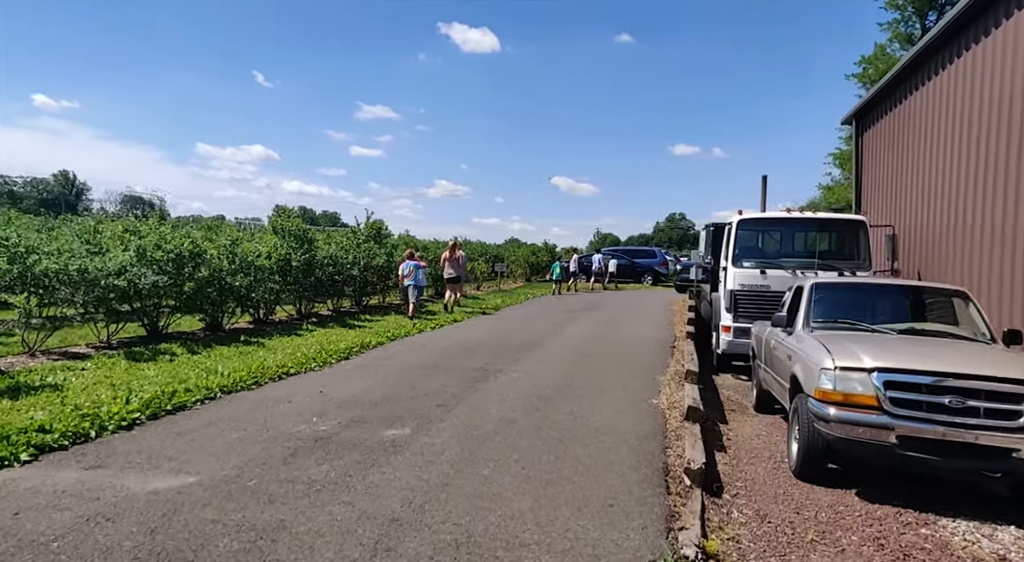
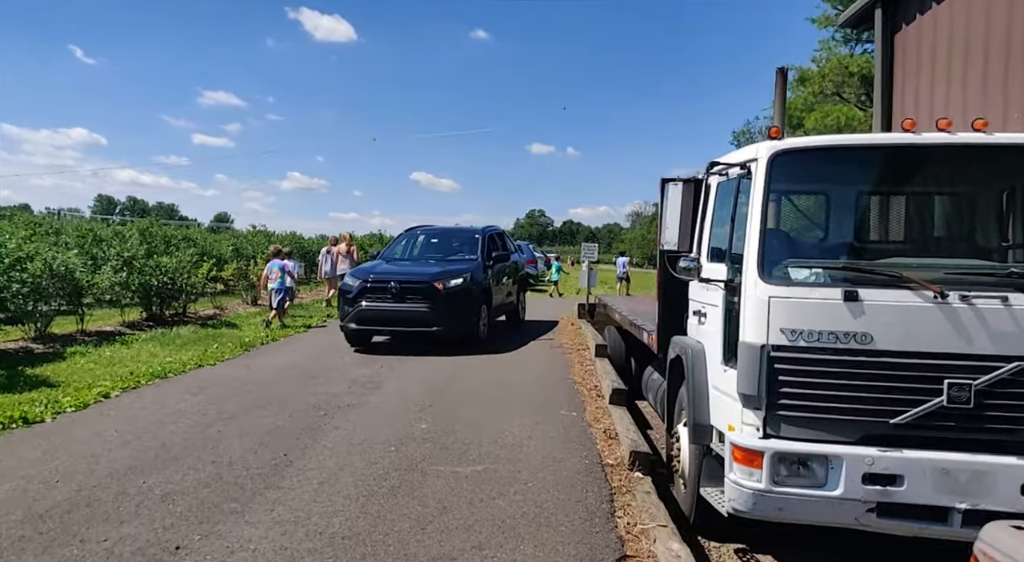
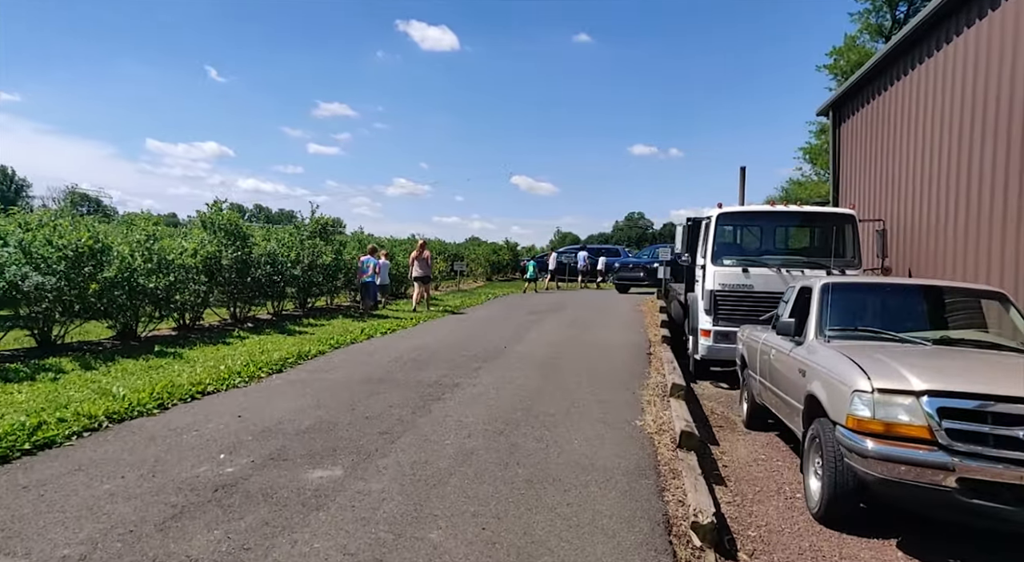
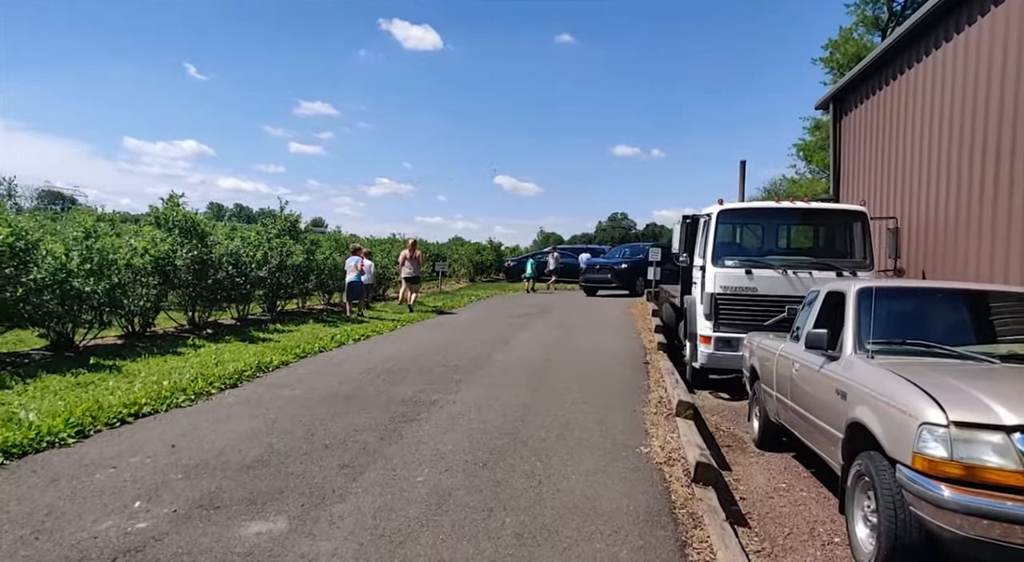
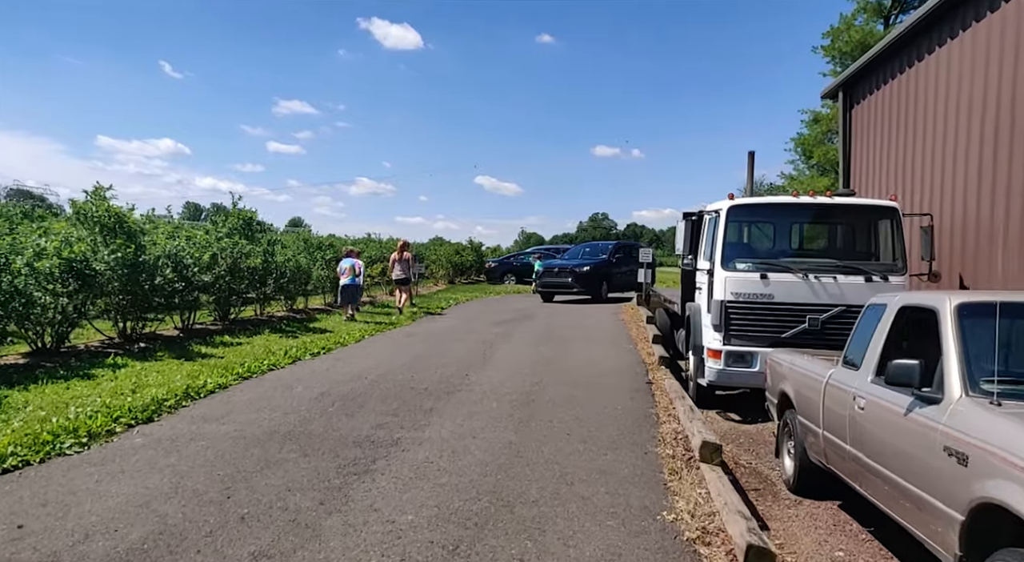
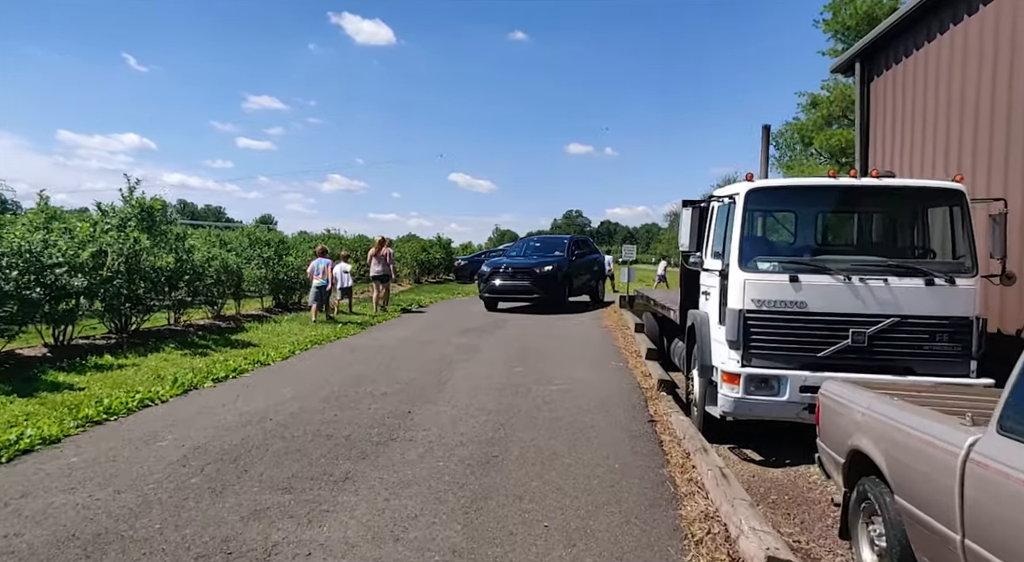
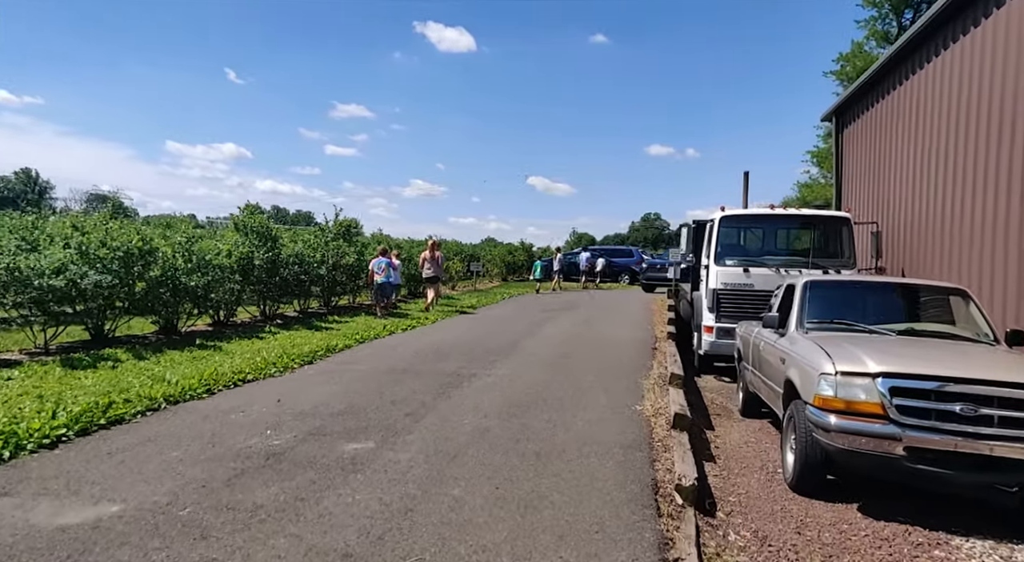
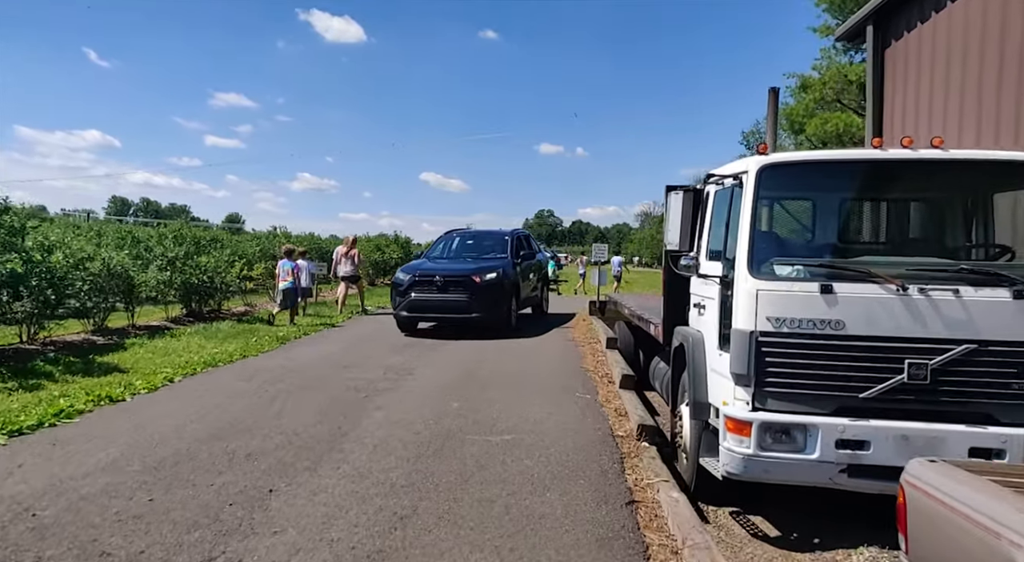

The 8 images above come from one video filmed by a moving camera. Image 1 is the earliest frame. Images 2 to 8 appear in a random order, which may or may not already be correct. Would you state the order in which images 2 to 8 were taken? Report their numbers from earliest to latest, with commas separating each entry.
7, 3, 4, 5, 6, 8, 2
